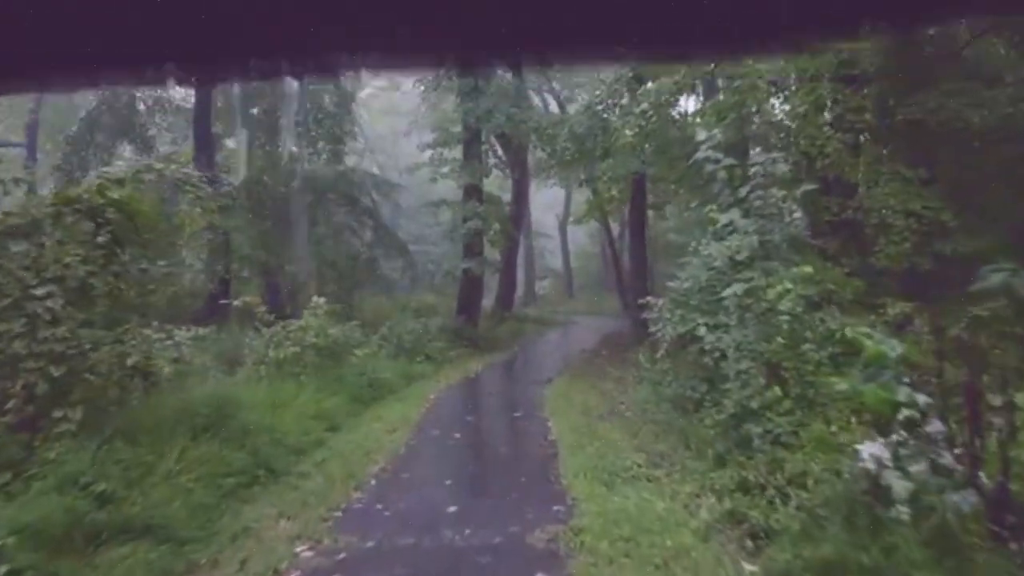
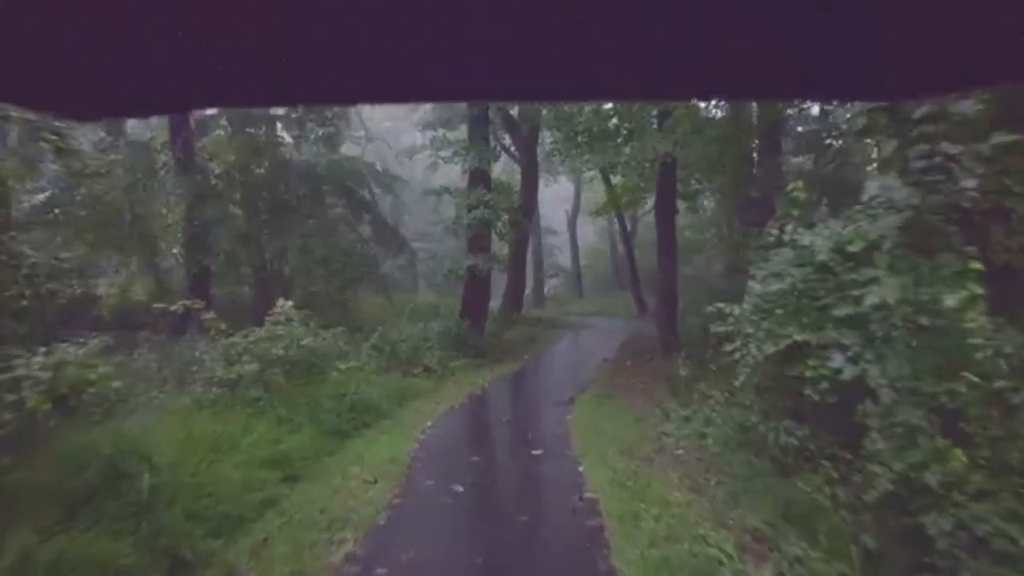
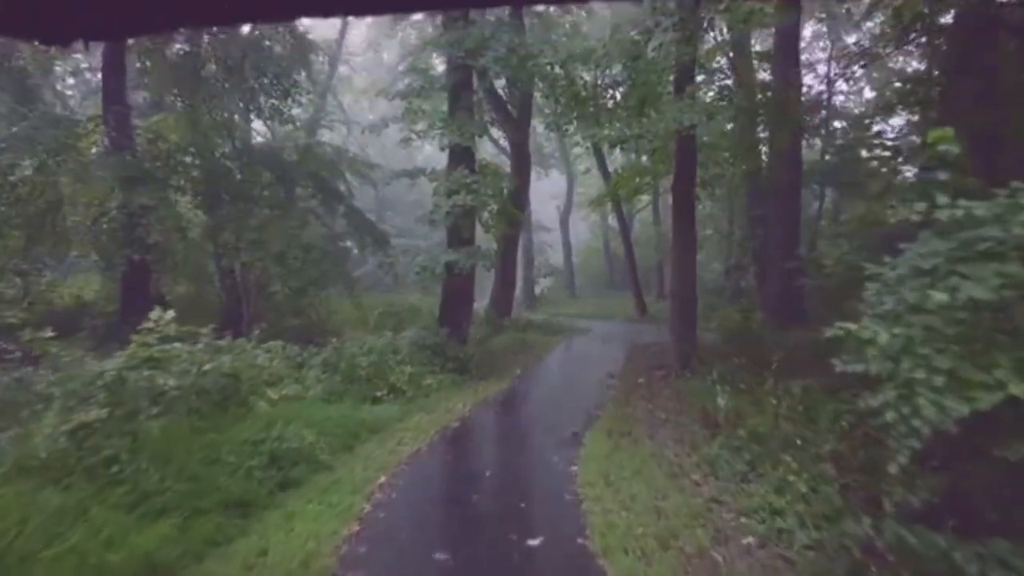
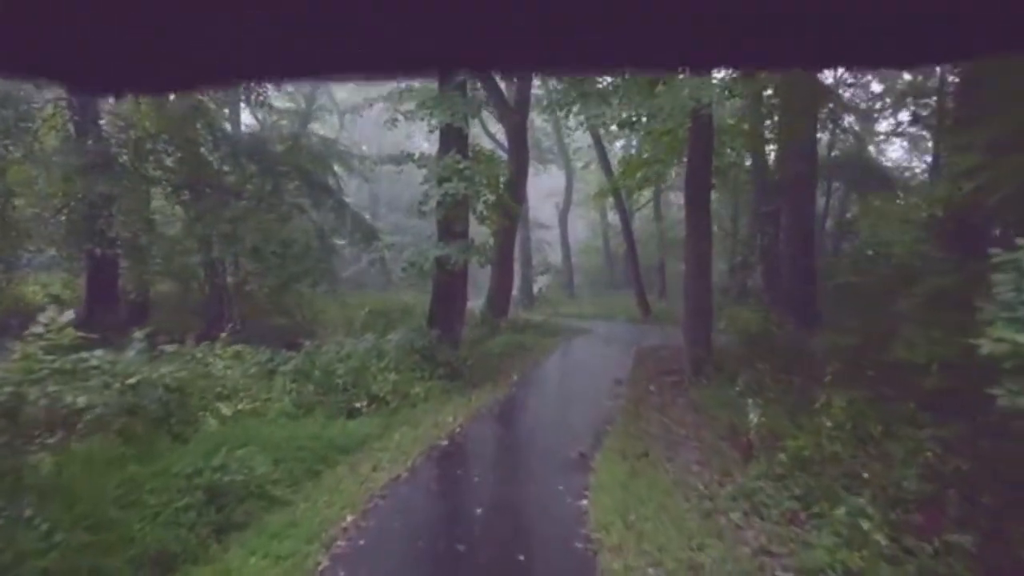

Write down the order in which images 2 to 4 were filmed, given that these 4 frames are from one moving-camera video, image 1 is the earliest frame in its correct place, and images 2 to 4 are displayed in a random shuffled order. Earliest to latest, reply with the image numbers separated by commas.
2, 3, 4
